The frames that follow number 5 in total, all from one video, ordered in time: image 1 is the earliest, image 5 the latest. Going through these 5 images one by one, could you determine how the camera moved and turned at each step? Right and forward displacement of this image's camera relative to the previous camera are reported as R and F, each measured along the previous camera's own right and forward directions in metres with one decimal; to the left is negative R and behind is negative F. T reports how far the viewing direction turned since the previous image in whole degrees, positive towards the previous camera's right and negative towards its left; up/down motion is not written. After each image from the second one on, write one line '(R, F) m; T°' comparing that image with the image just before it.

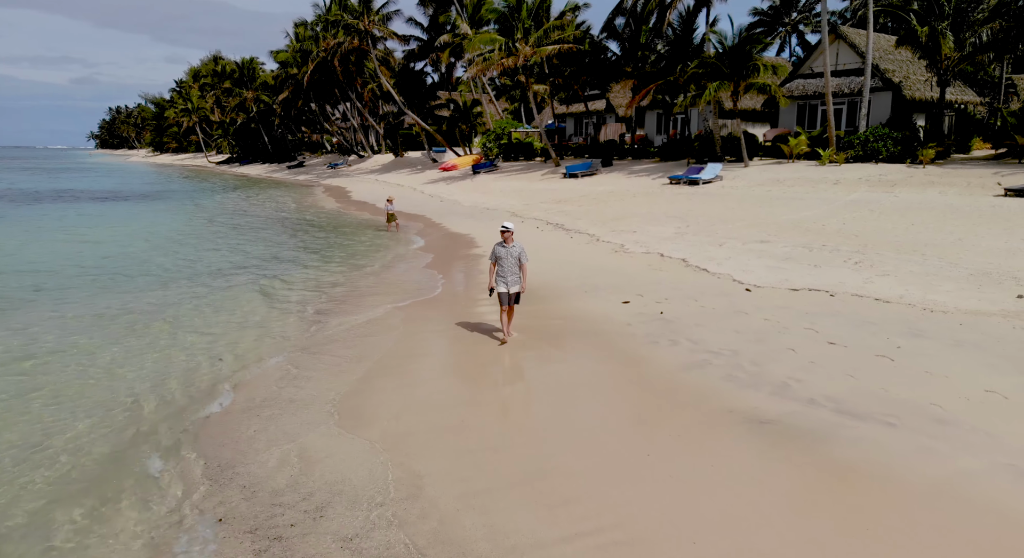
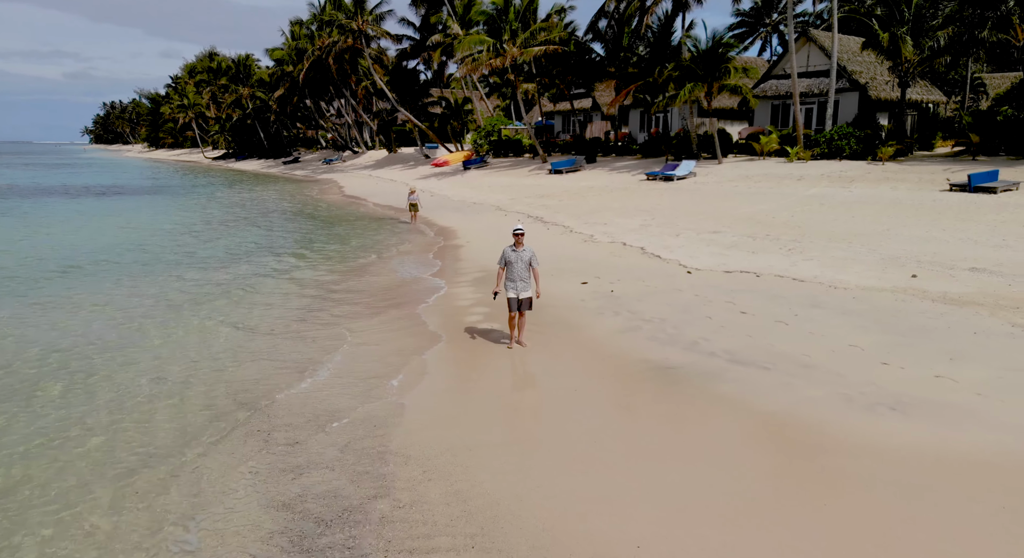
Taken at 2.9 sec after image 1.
(+0.5, -1.5) m; 0°
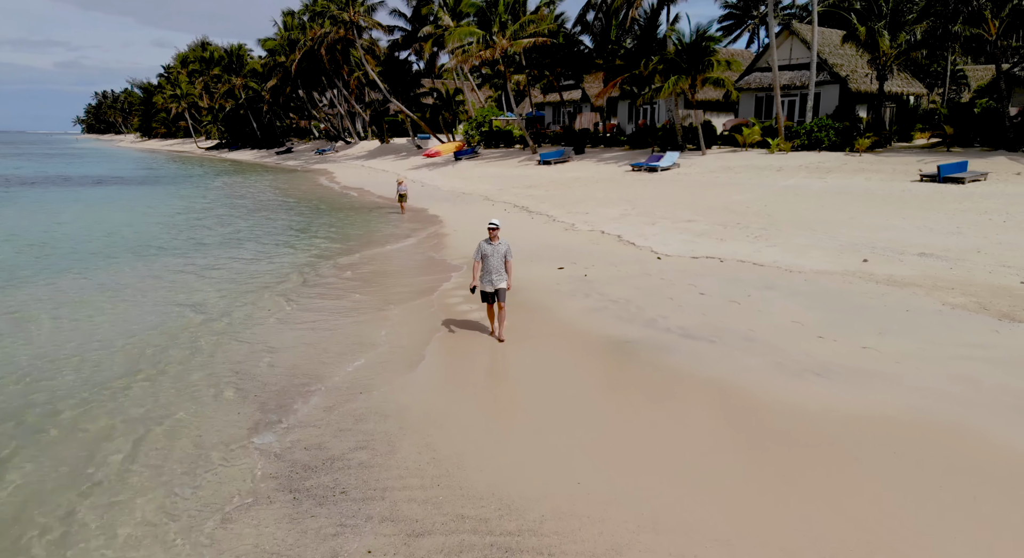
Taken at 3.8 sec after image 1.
(+0.3, -0.7) m; 0°
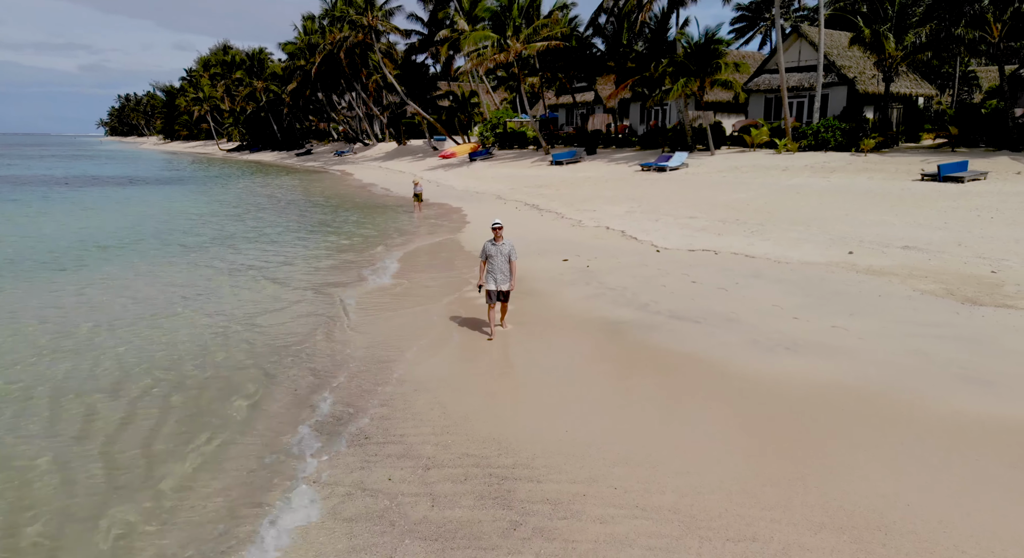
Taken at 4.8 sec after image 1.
(+0.2, -0.9) m; -1°
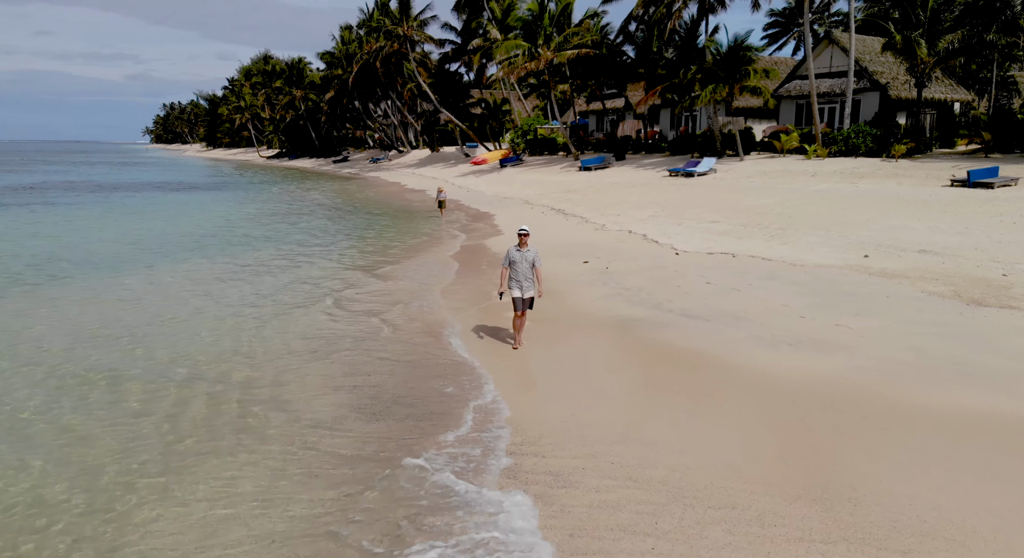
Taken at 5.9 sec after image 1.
(+0.2, -0.6) m; -3°
